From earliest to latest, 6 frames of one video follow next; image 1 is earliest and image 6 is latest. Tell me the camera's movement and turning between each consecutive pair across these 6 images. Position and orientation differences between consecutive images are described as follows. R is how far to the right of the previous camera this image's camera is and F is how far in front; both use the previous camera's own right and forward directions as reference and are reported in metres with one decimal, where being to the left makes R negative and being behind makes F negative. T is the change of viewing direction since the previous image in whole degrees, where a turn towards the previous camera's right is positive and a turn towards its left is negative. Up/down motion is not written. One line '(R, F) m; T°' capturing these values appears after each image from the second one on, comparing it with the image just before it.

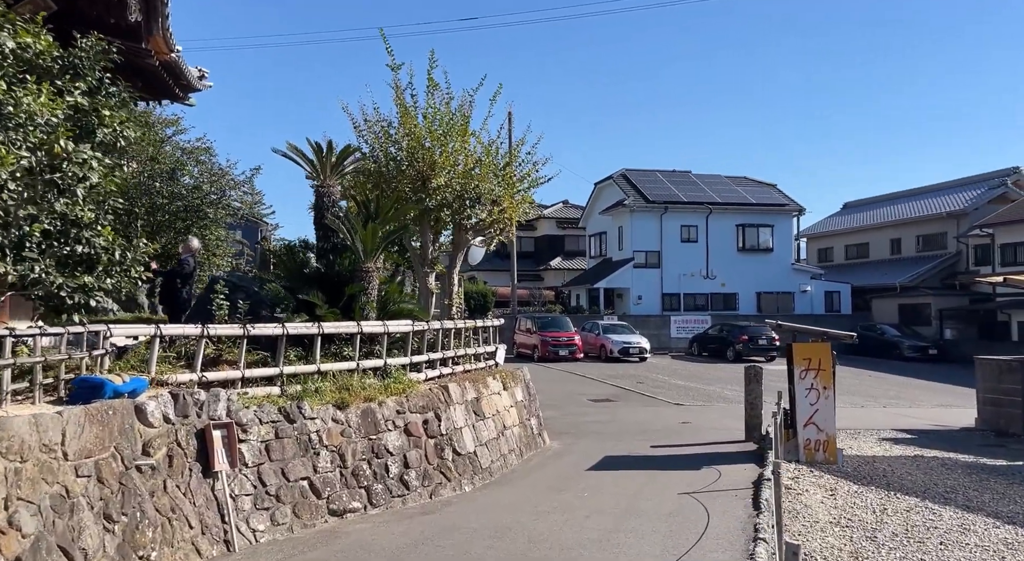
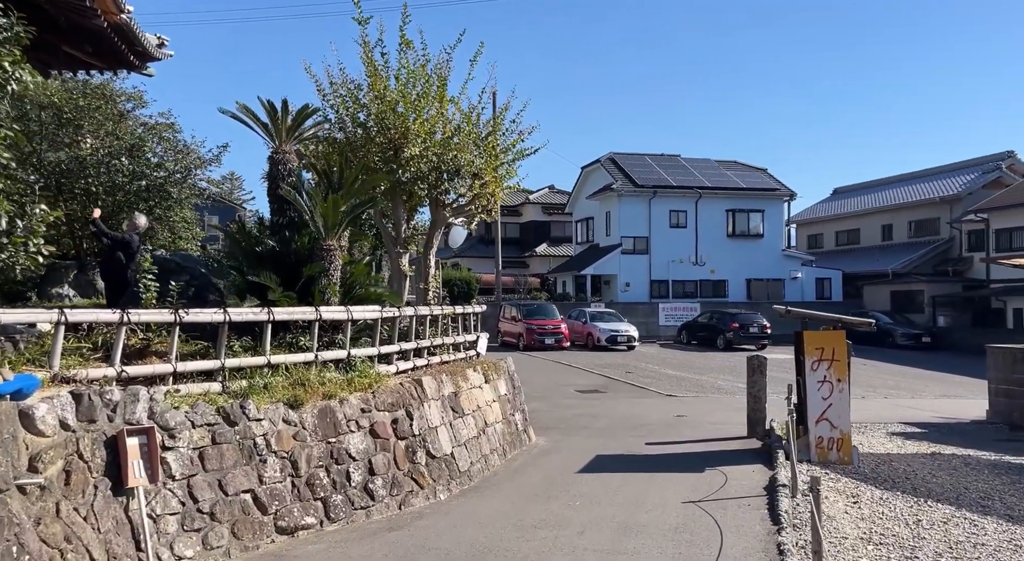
(0.0, +1.3) m; +1°
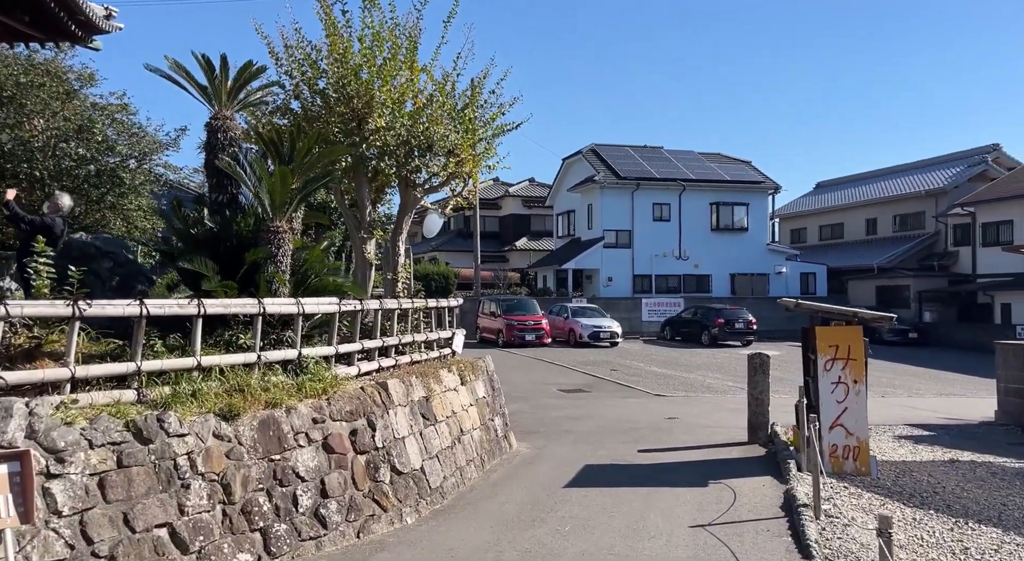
(0.0, +1.3) m; +1°
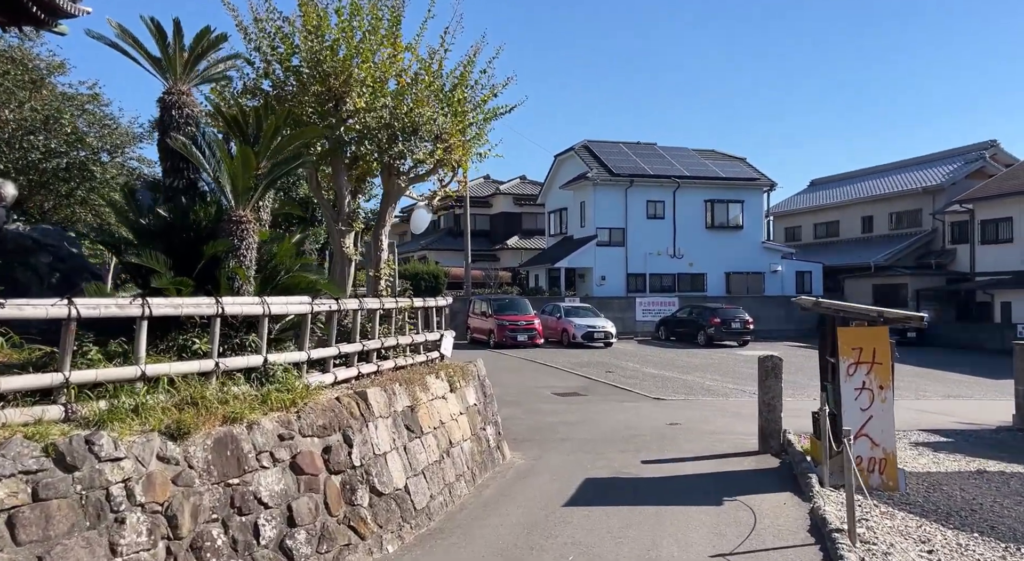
(0.0, +0.9) m; +1°
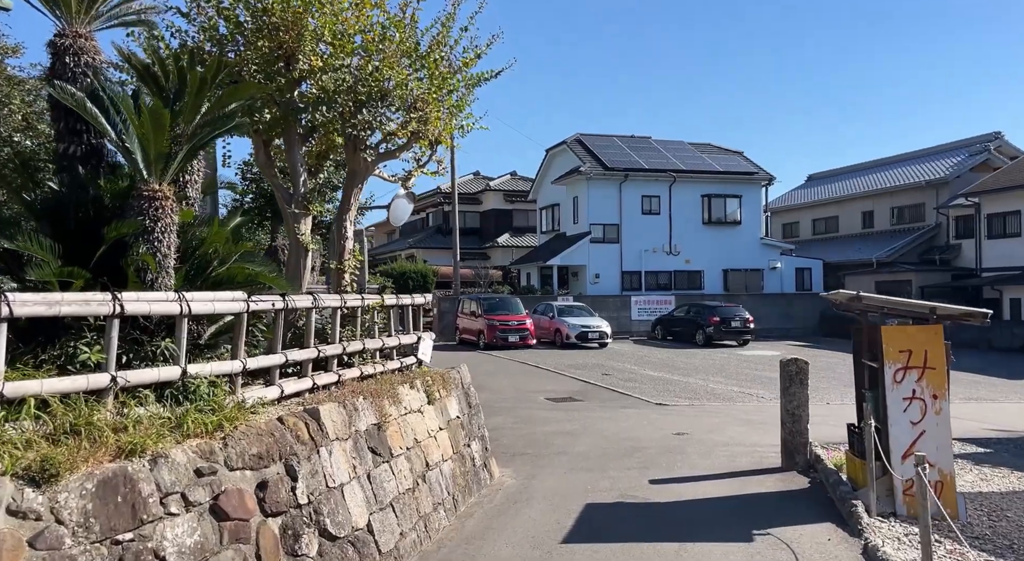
(0.0, +1.5) m; 0°
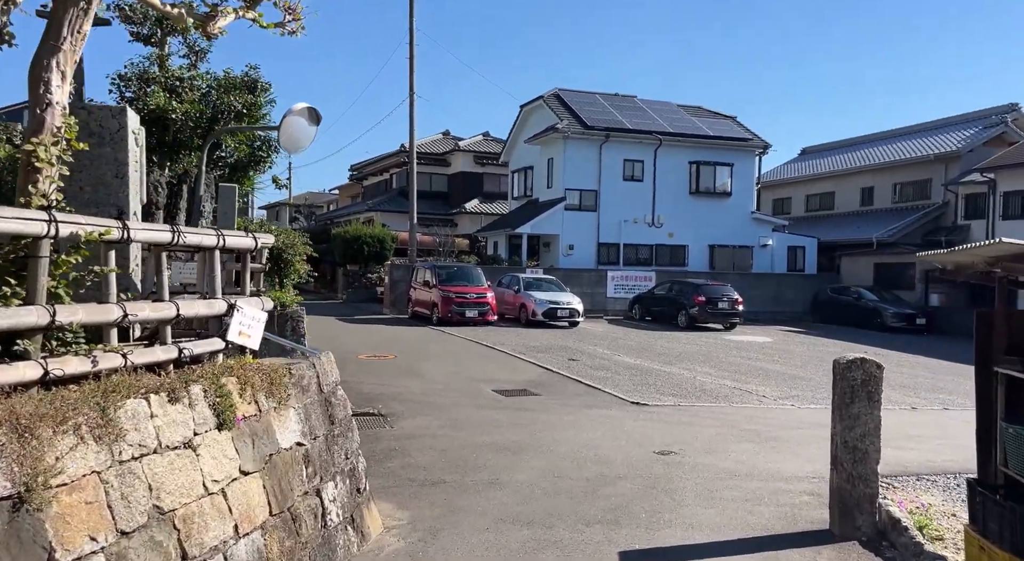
(+0.6, +4.1) m; +1°
